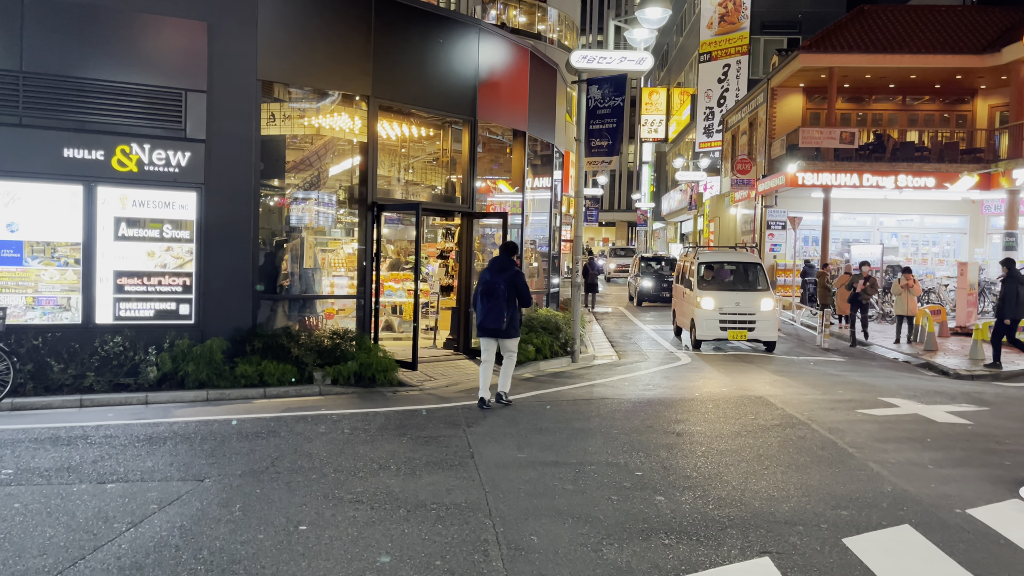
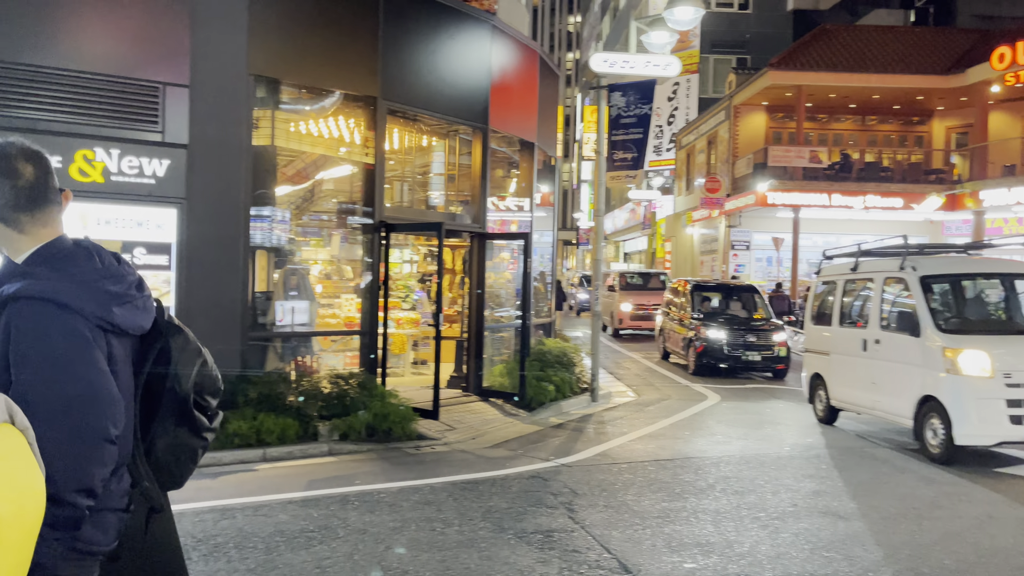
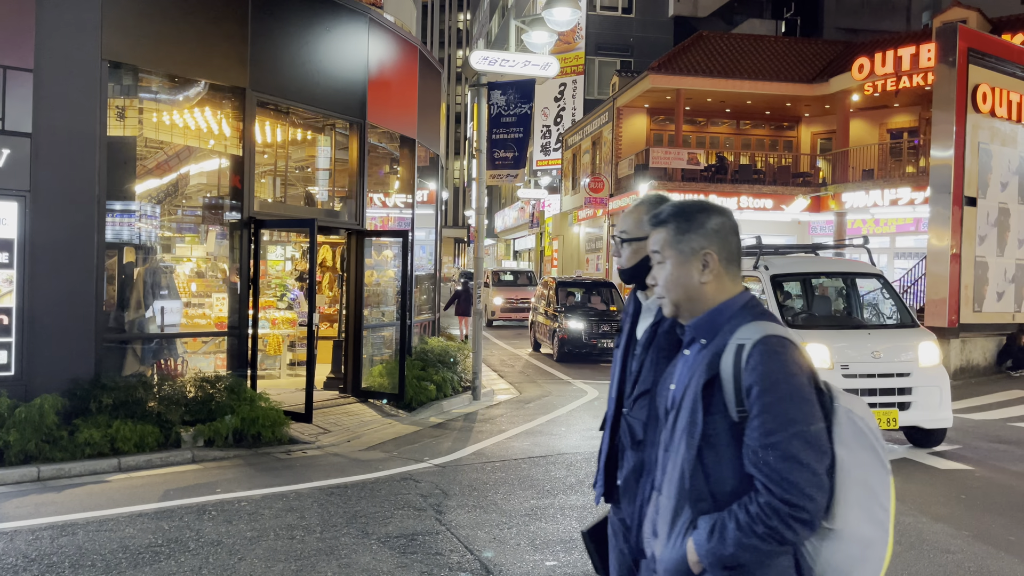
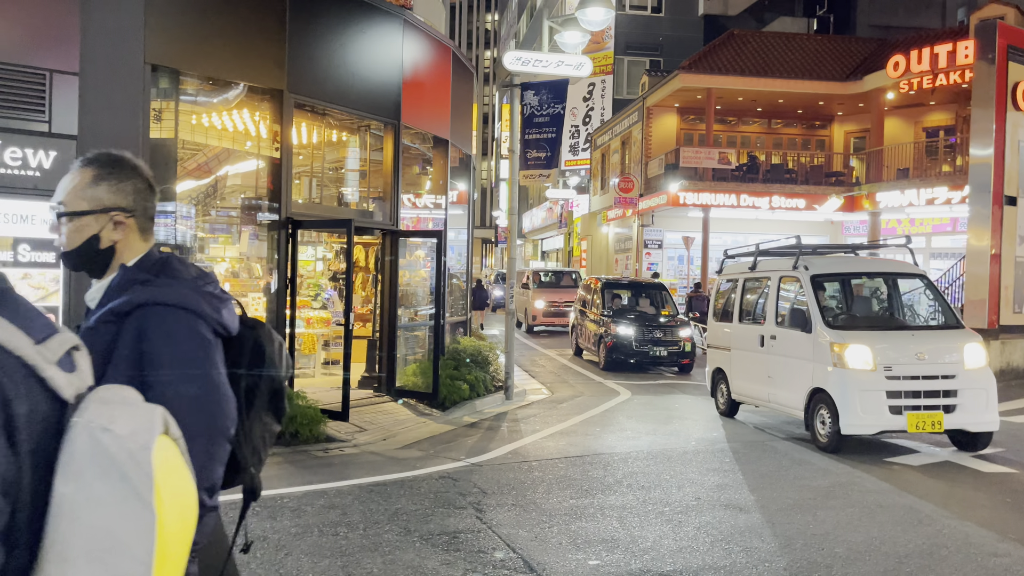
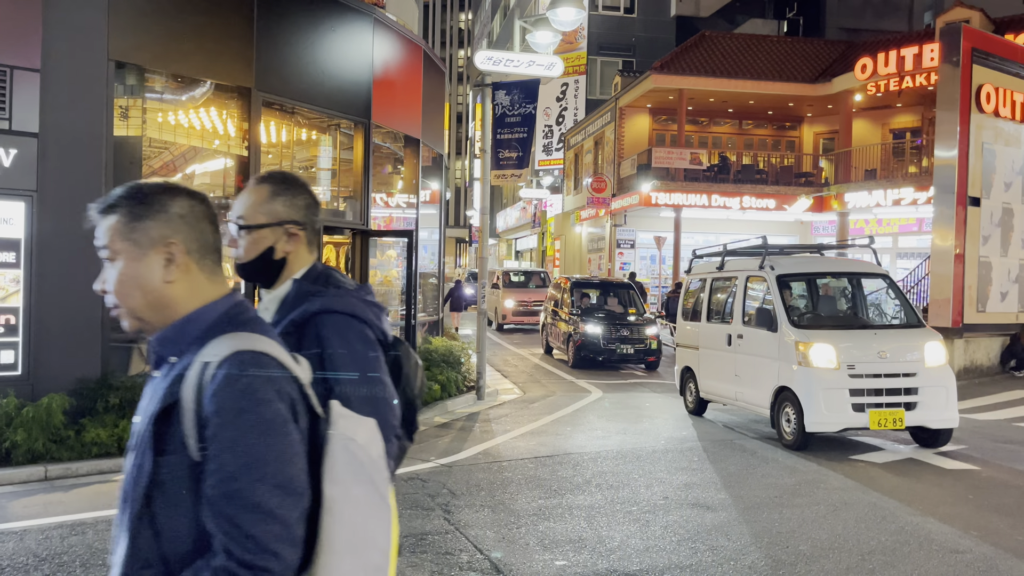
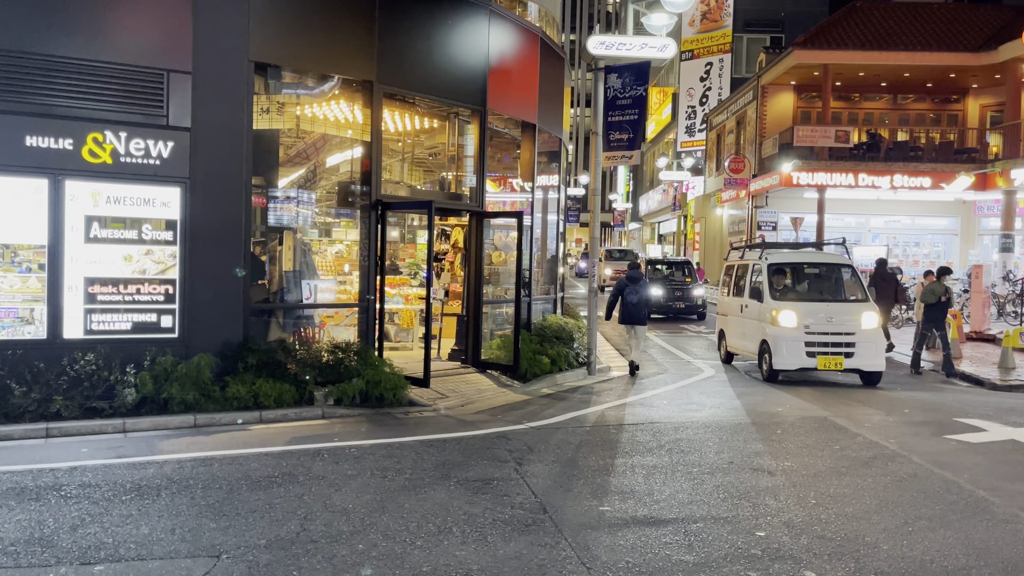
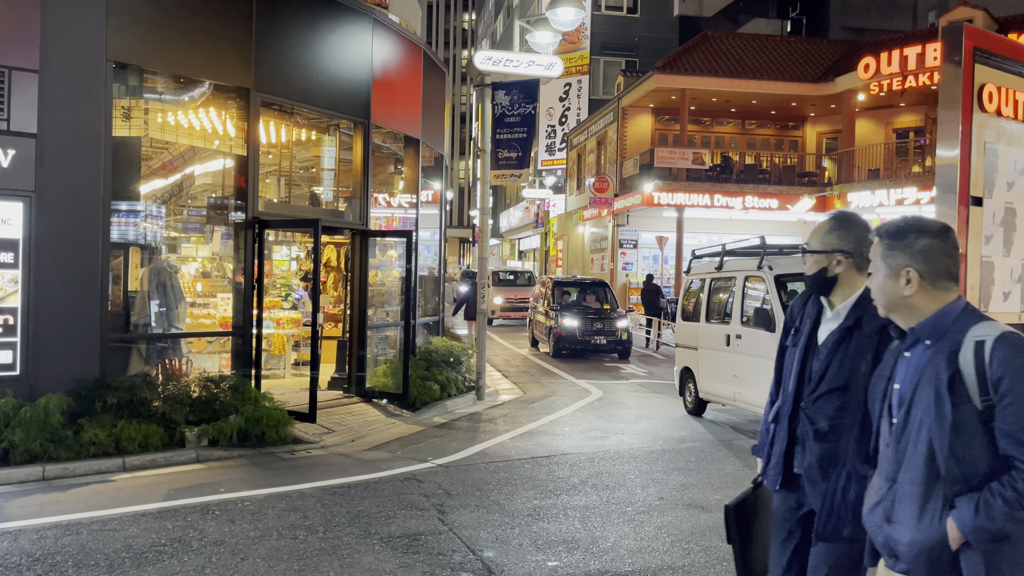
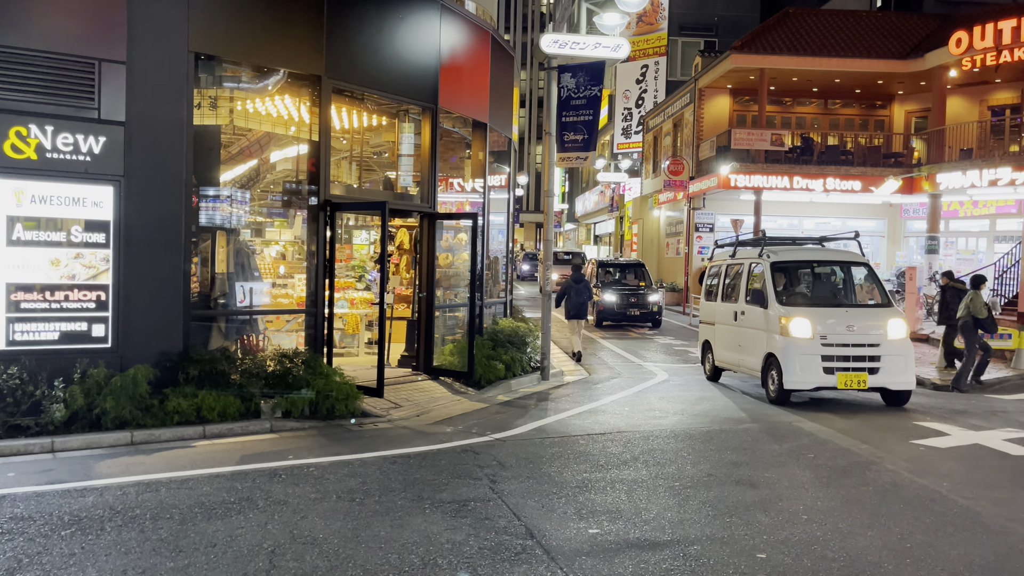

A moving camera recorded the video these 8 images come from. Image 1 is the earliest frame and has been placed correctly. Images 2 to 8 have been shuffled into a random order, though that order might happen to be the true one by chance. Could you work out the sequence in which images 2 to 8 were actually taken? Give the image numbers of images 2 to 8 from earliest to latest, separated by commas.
6, 8, 7, 3, 5, 4, 2
